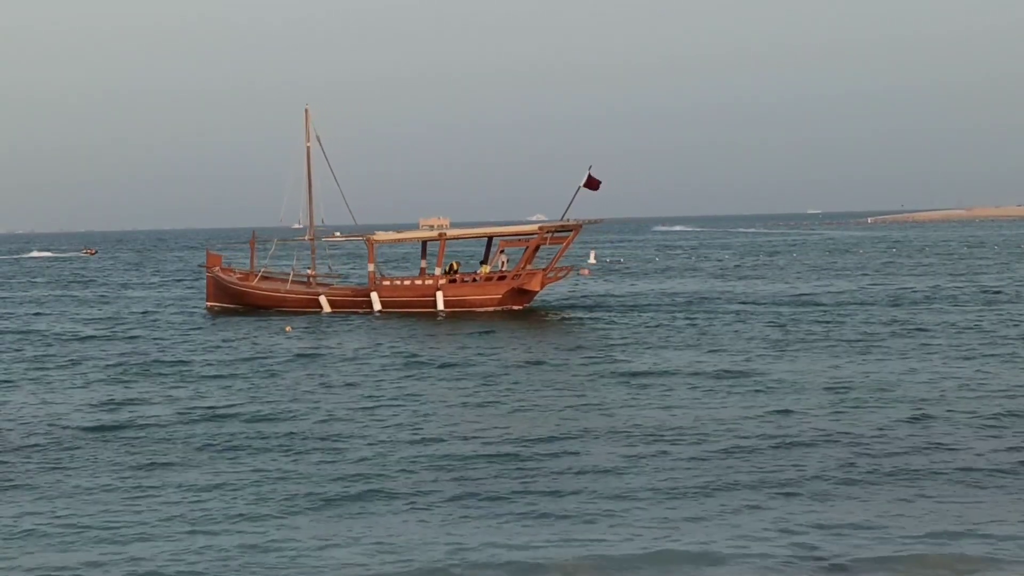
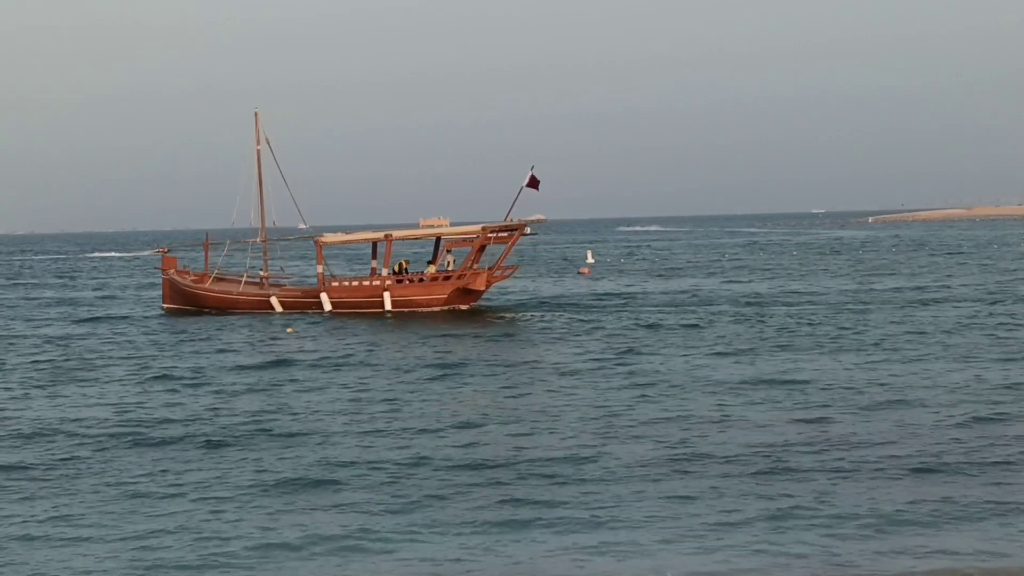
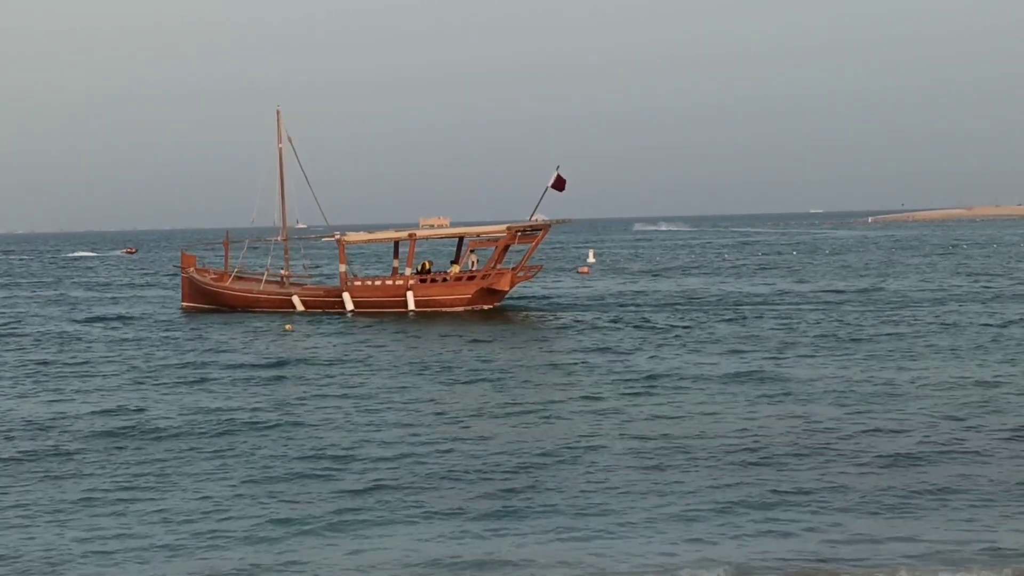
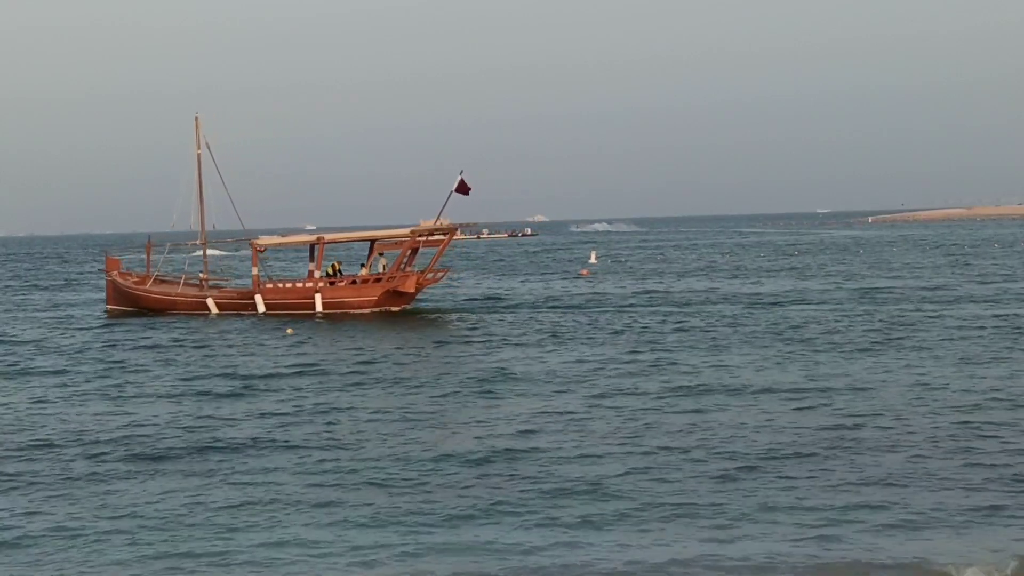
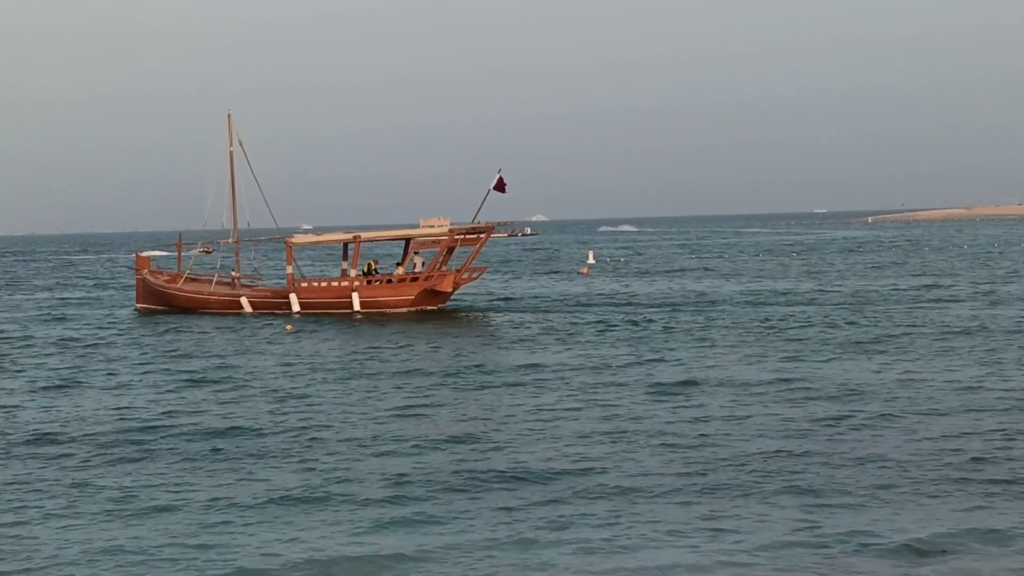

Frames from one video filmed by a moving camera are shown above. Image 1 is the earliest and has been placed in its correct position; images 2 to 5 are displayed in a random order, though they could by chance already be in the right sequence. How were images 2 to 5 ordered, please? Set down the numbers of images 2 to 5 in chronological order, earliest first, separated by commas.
3, 2, 5, 4
